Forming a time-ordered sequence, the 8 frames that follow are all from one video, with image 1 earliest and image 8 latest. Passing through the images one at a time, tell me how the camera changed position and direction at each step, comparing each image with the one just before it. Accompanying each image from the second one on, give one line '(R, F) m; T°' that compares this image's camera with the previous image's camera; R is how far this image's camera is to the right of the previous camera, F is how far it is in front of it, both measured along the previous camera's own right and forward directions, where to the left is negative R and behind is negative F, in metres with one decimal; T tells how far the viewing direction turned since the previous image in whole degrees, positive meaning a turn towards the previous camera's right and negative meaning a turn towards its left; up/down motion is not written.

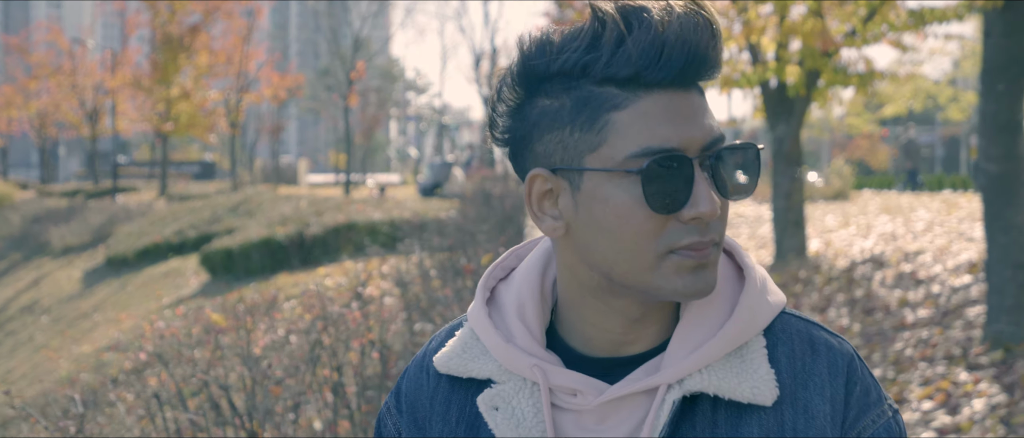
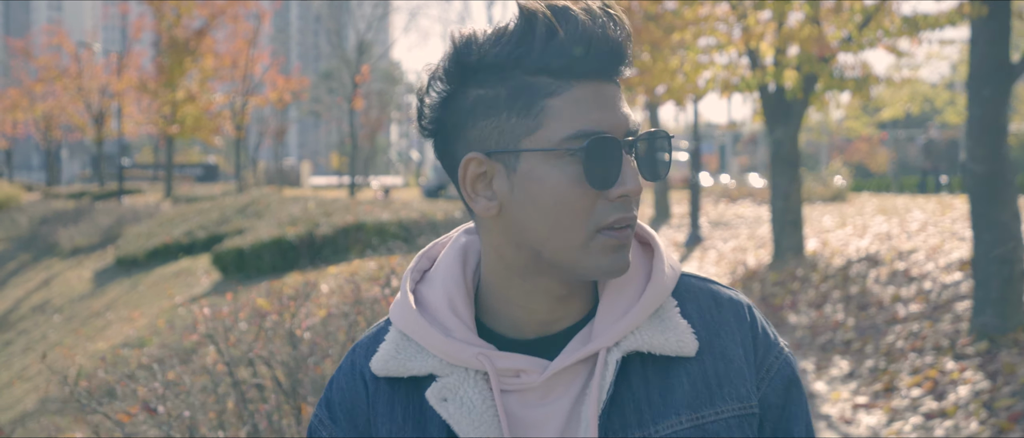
(-0.1, -0.3) m; 0°
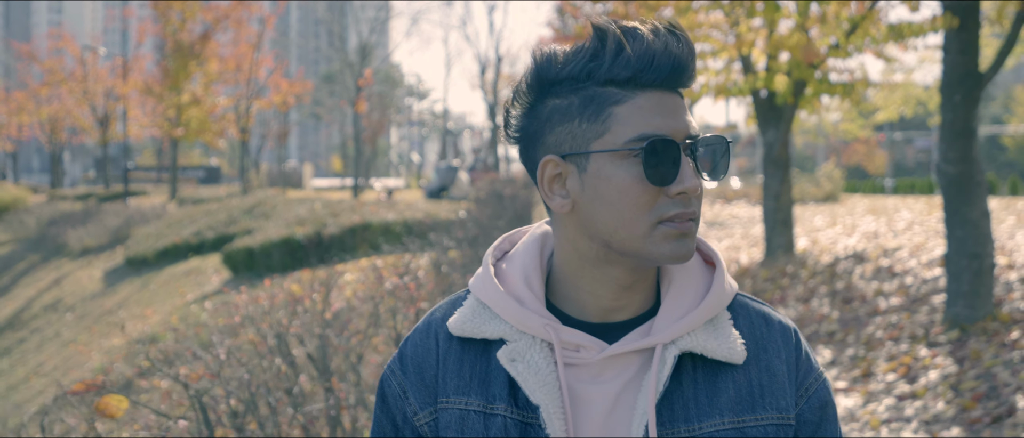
(0.0, -0.4) m; 0°
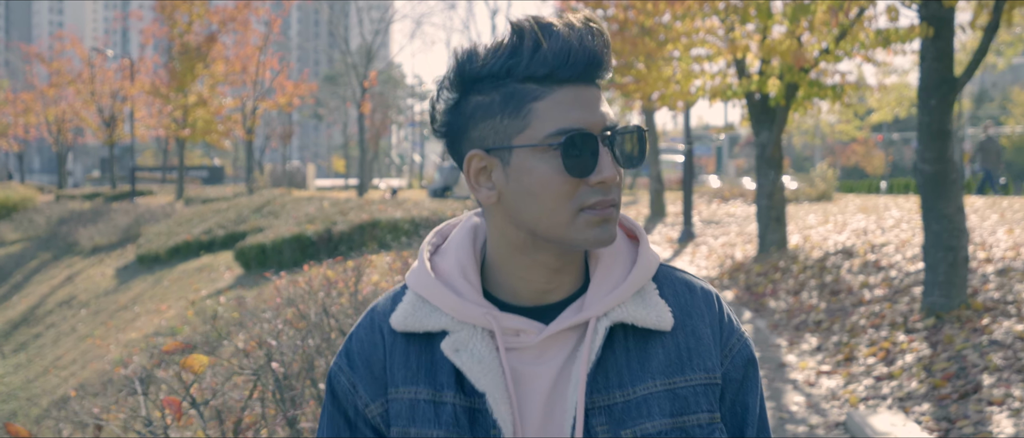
(-0.1, -0.5) m; 0°
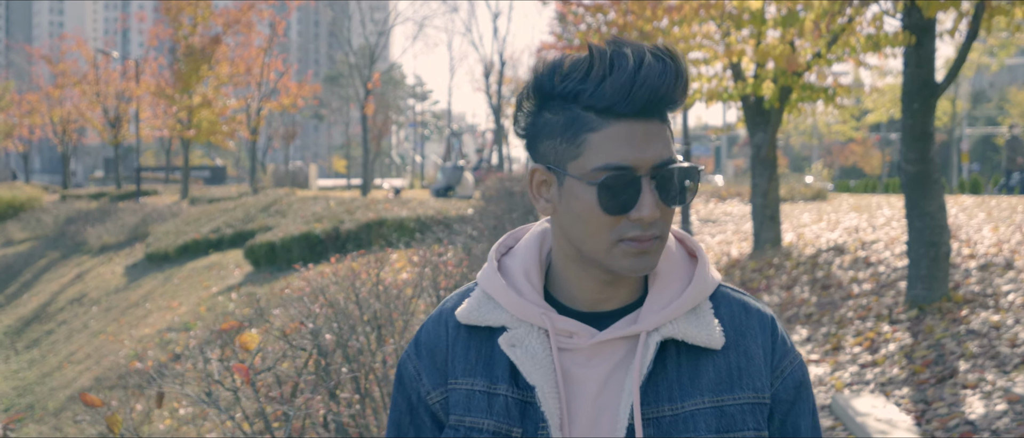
(-0.1, -0.4) m; 0°
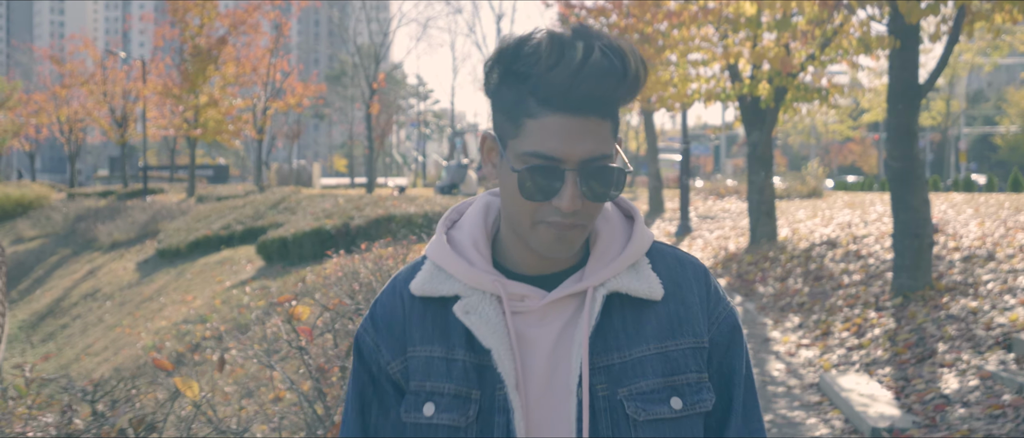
(-0.1, -0.5) m; 0°
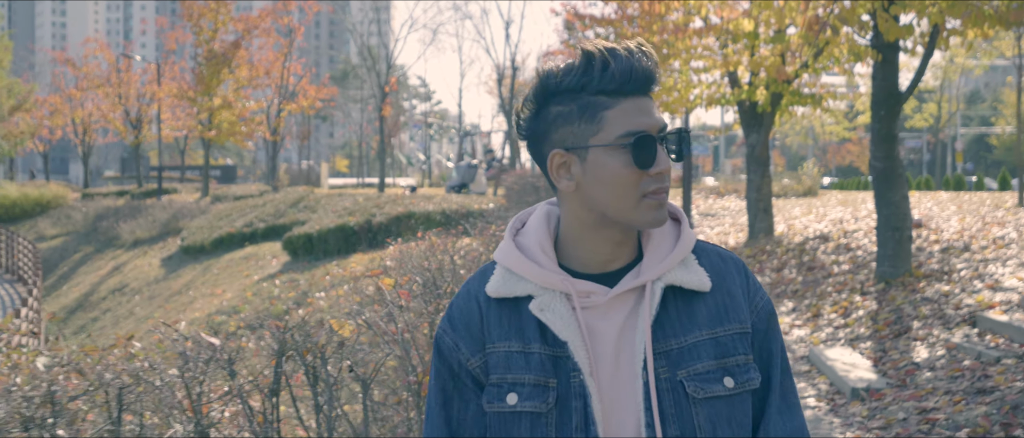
(-0.2, -0.9) m; 0°
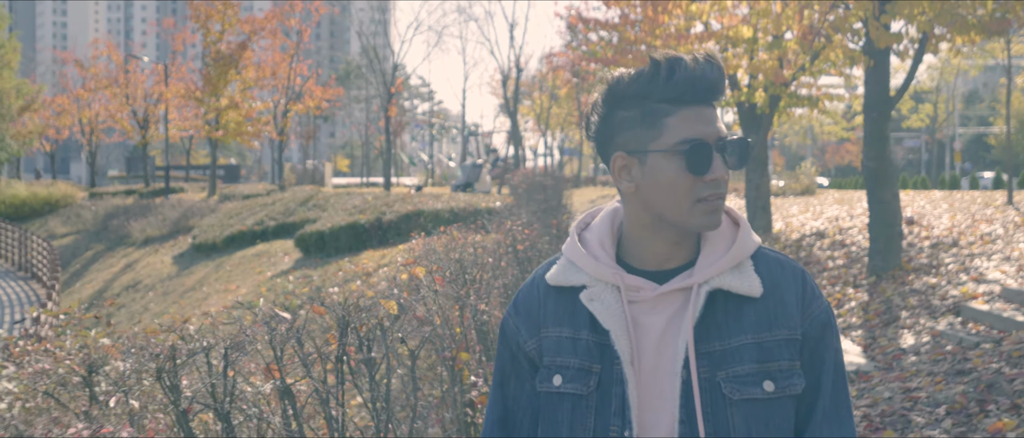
(-0.1, -0.5) m; 0°
